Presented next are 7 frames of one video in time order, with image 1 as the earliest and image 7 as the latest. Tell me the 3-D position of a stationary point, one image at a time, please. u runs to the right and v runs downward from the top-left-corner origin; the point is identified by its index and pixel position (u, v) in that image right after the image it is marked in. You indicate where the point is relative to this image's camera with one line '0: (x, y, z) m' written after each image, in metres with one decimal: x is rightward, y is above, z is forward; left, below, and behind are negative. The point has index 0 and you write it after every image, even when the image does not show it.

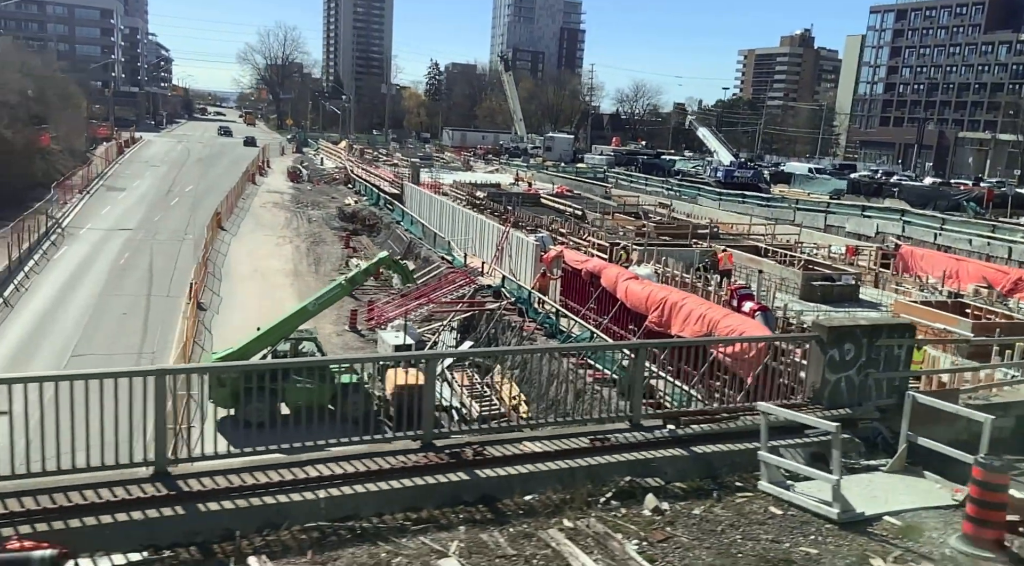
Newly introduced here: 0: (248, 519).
0: (-1.7, -1.5, +5.6) m
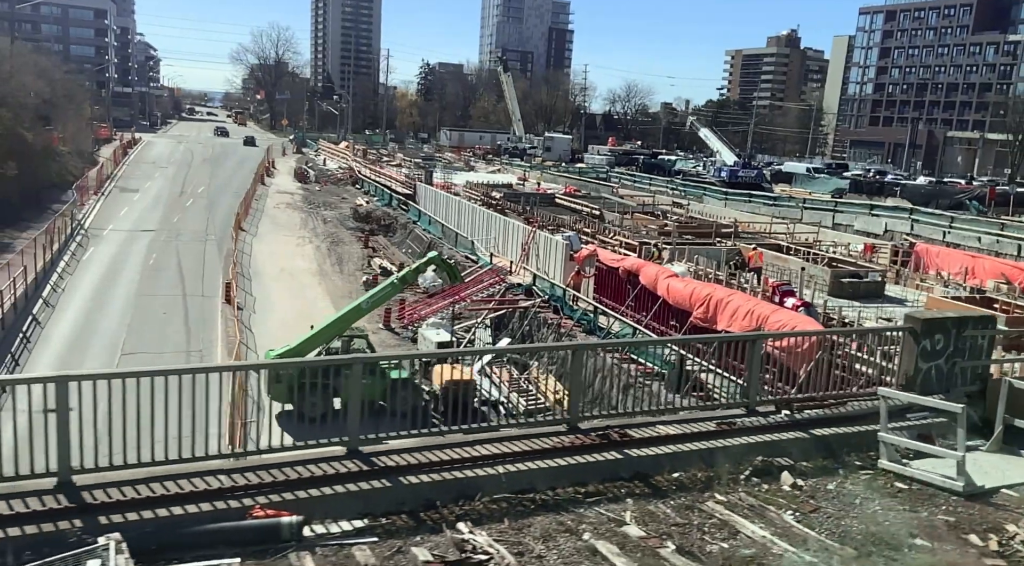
0: (-0.5, -1.5, +6.1) m
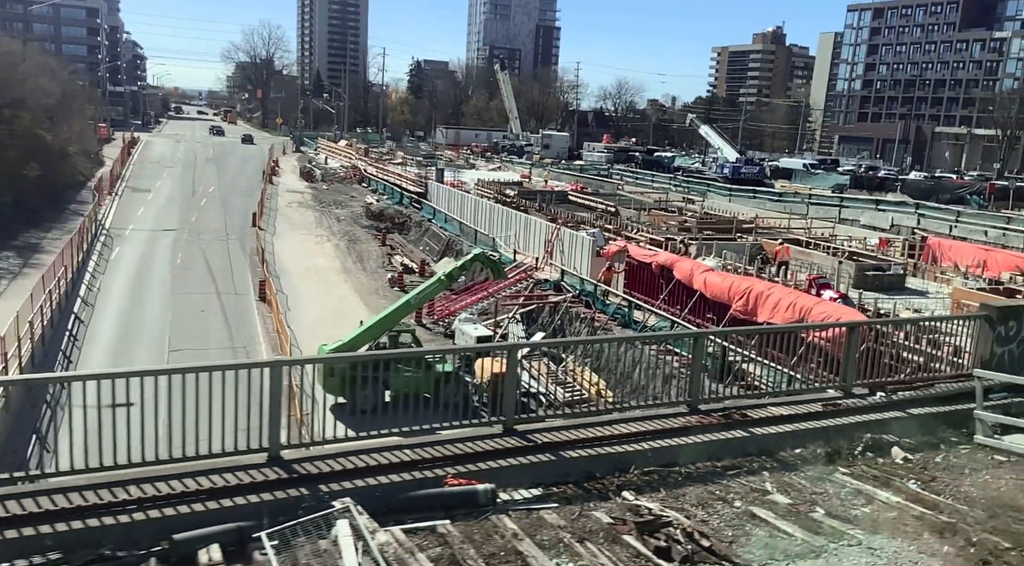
0: (+0.7, -1.4, +6.7) m
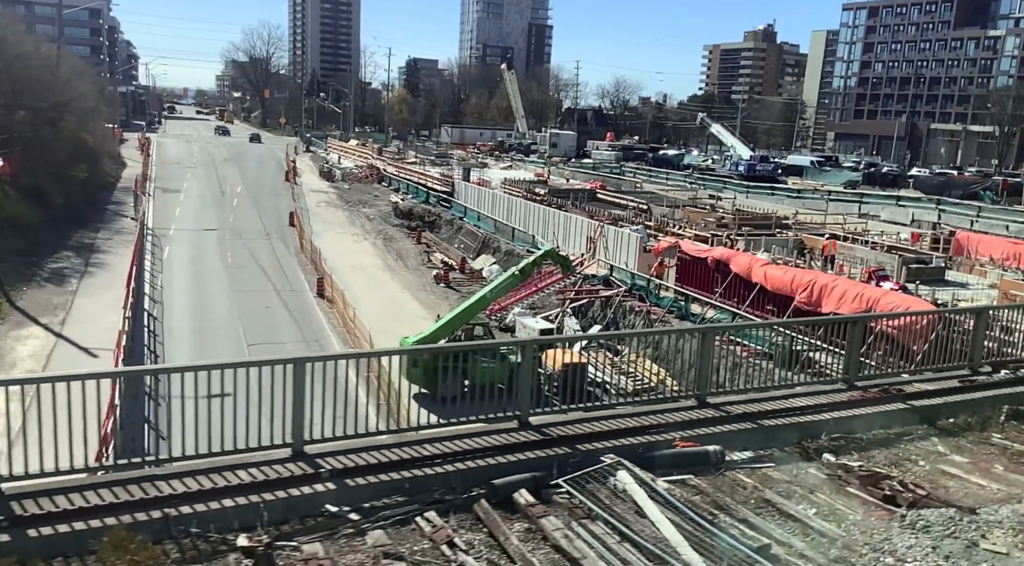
0: (+2.4, -1.3, +7.6) m
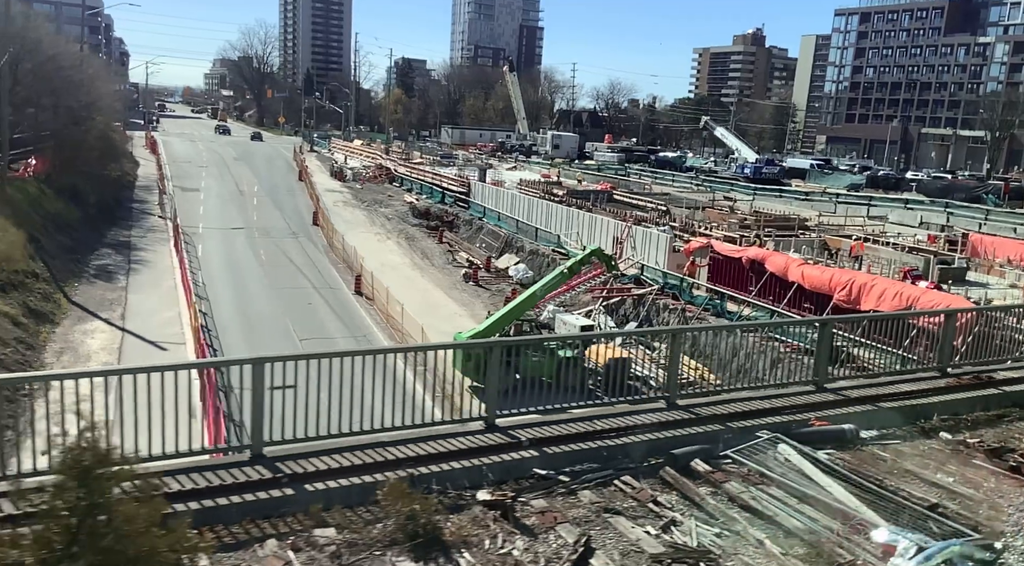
0: (+3.8, -1.2, +8.4) m
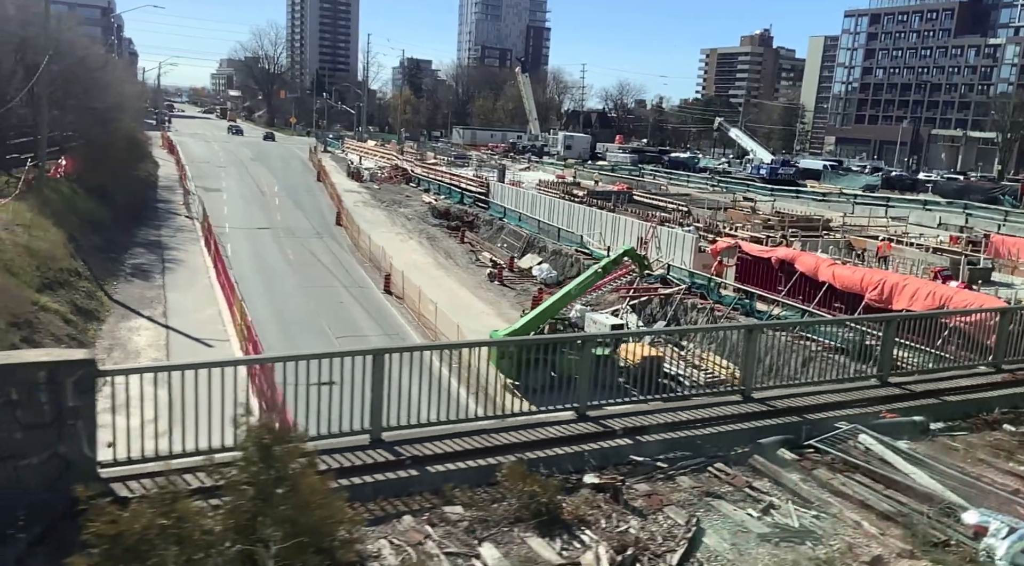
0: (+4.5, -1.2, +8.7) m
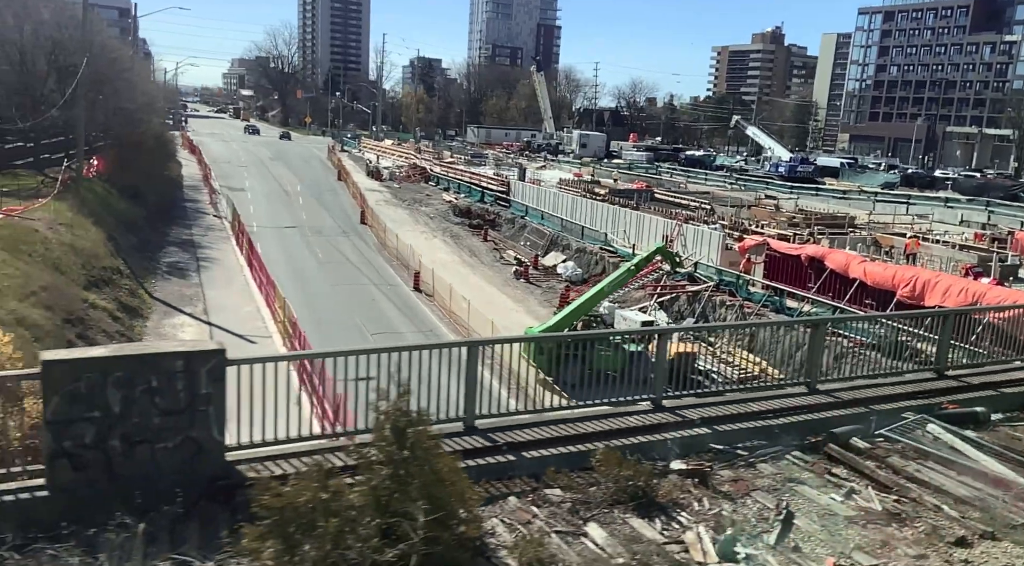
0: (+5.2, -1.2, +9.0) m
